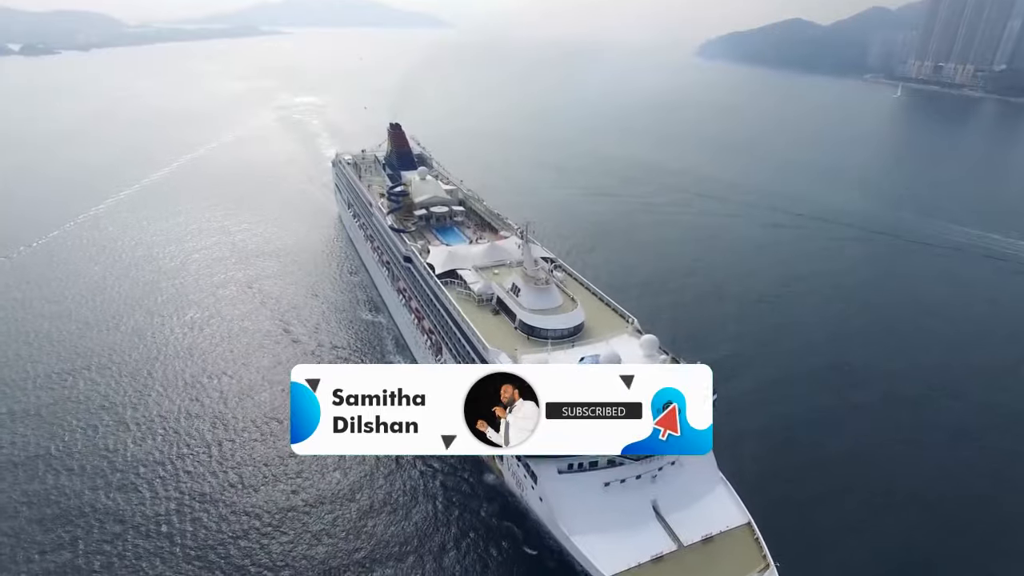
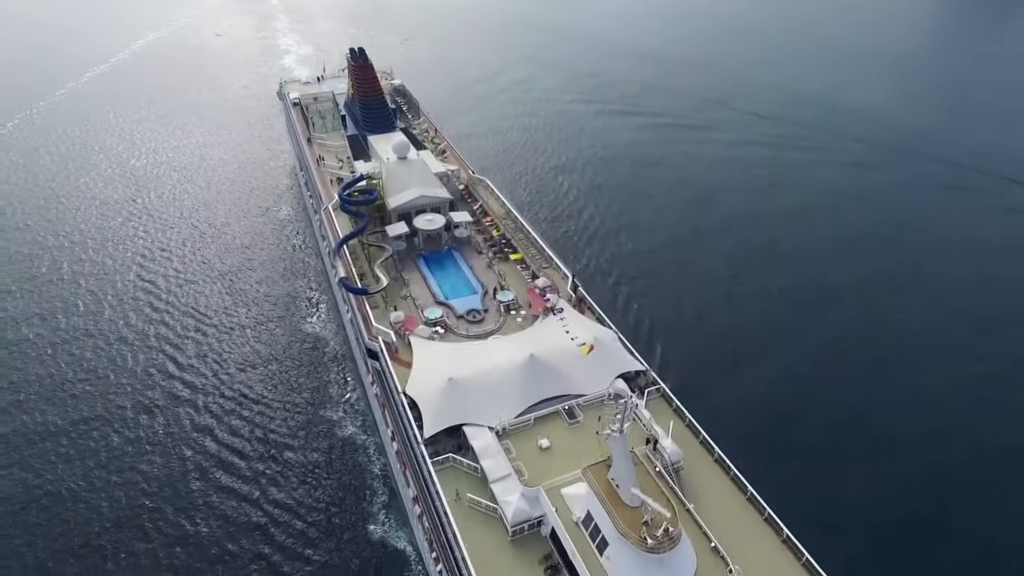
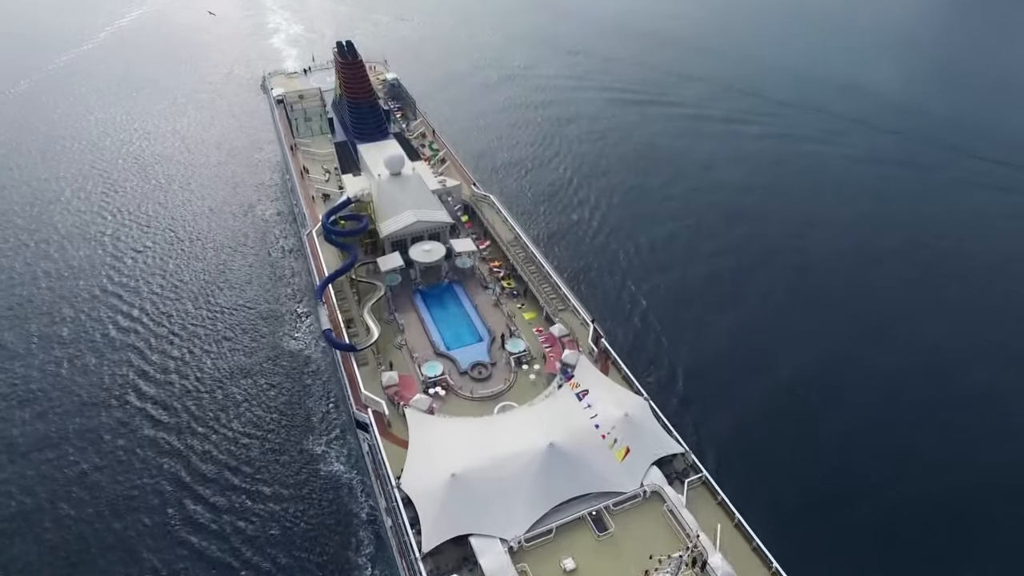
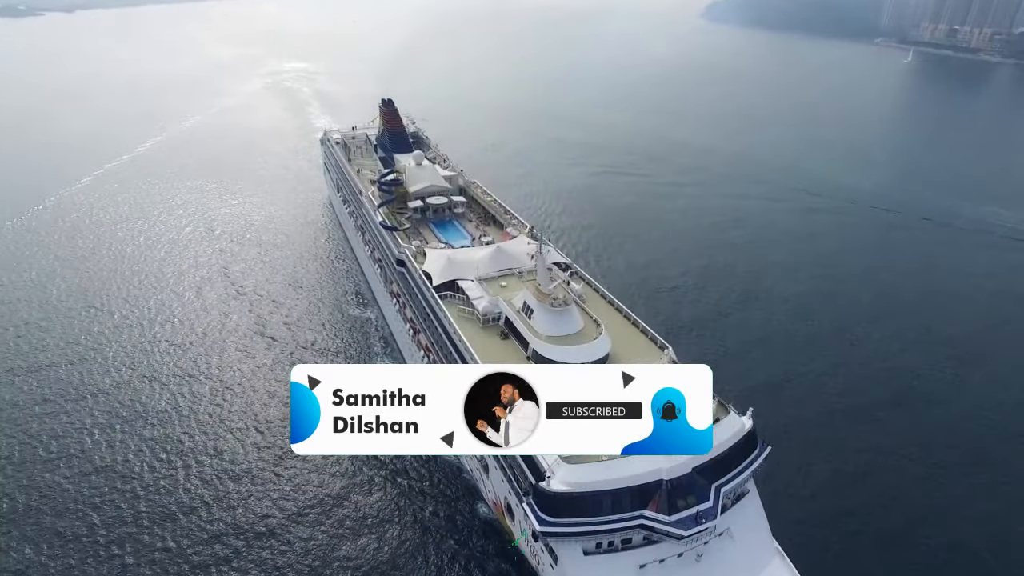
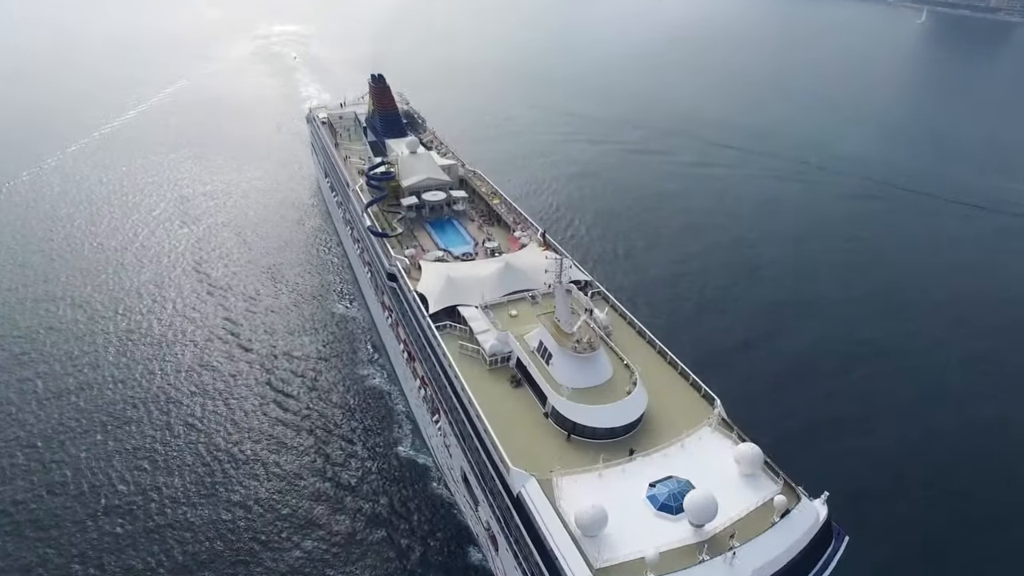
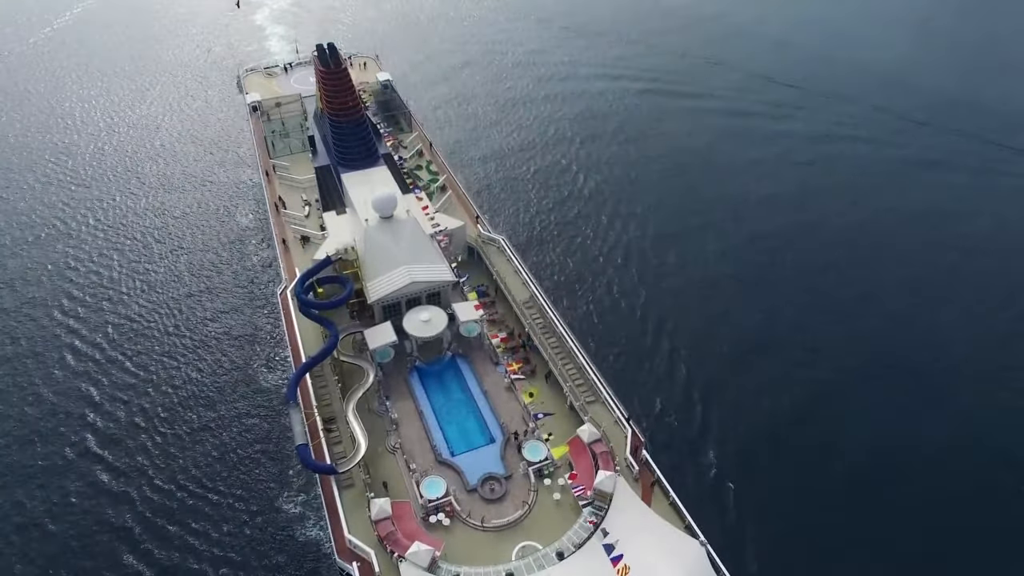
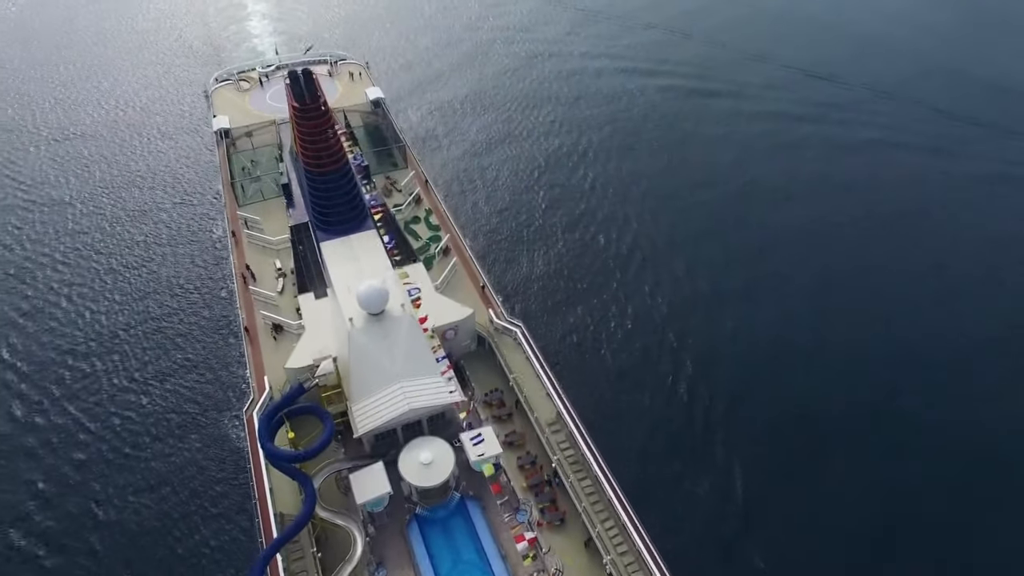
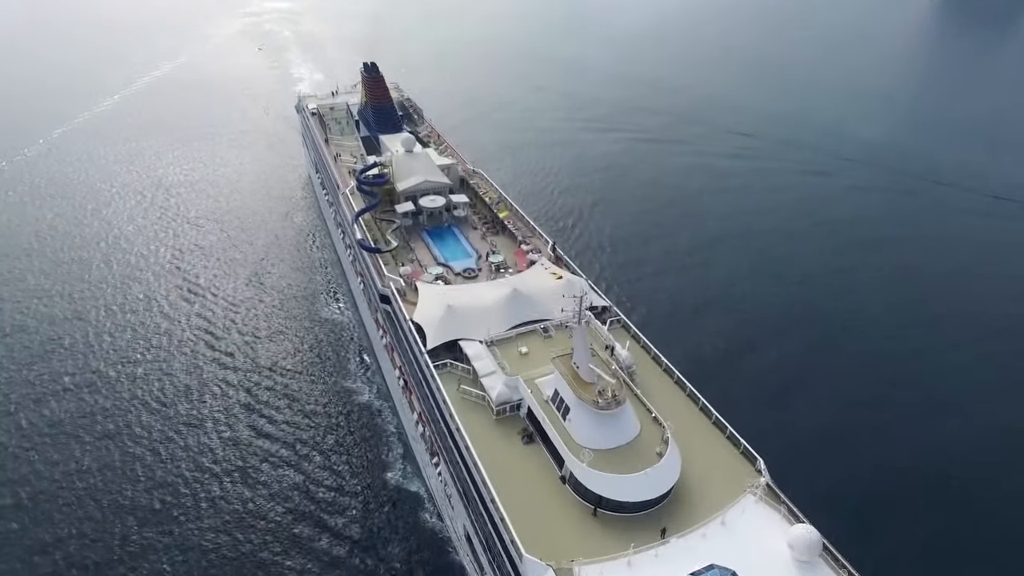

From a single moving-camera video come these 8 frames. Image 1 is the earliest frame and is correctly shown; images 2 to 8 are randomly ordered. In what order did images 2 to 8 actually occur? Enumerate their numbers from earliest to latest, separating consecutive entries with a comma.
4, 5, 8, 2, 3, 6, 7
